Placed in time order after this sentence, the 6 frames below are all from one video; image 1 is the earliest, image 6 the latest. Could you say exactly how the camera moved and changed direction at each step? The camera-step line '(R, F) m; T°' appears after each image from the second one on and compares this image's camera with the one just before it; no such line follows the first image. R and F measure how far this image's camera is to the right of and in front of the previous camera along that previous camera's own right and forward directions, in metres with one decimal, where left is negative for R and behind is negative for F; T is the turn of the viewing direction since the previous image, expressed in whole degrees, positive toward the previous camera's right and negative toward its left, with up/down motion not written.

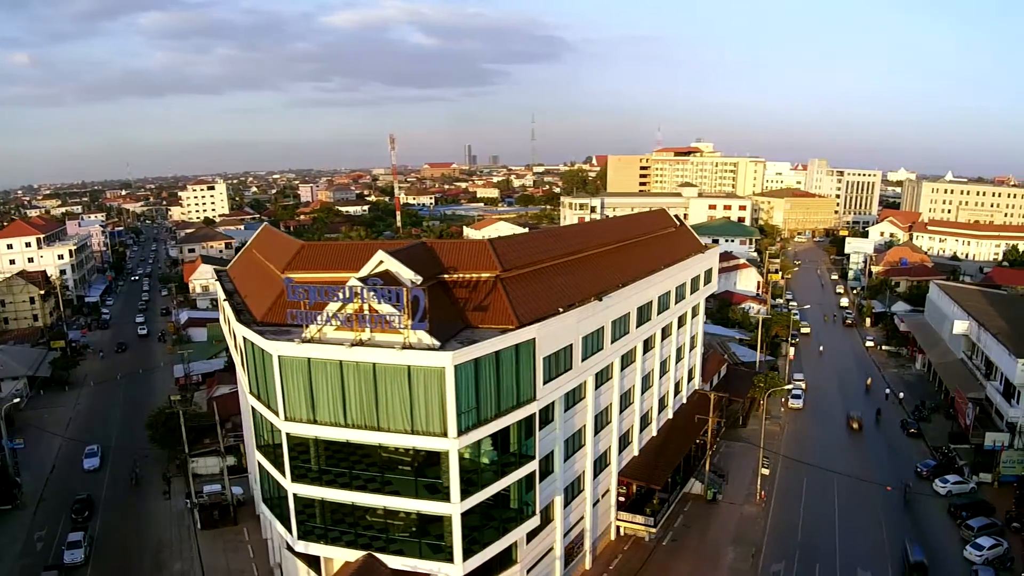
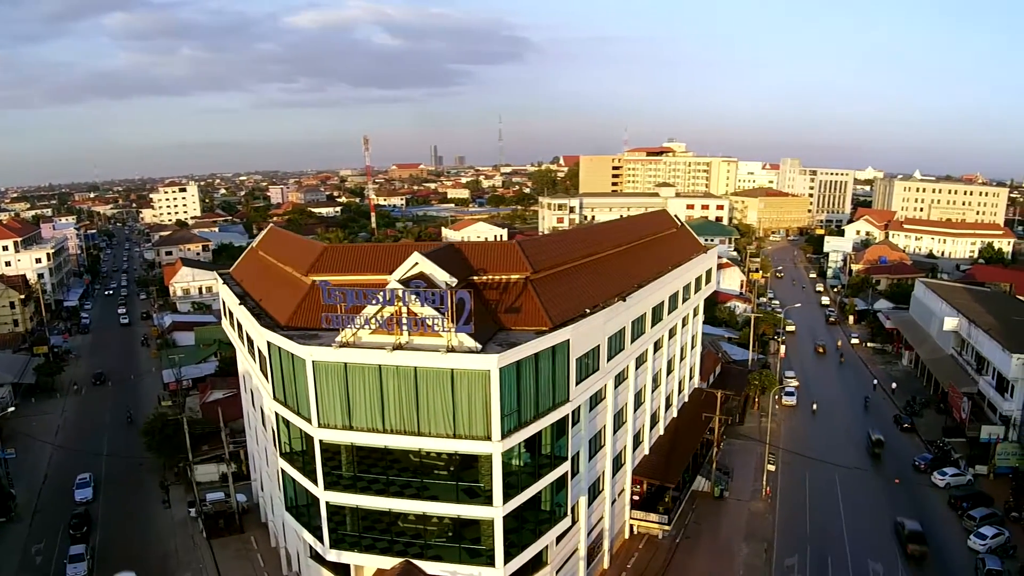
(-1.6, +0.2) m; +2°
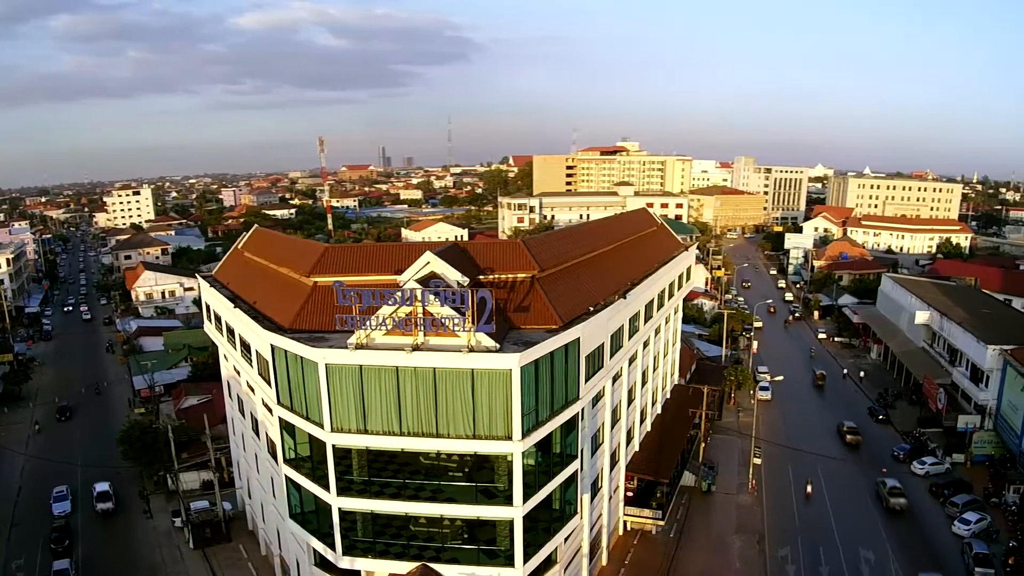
(-1.2, +0.1) m; +3°
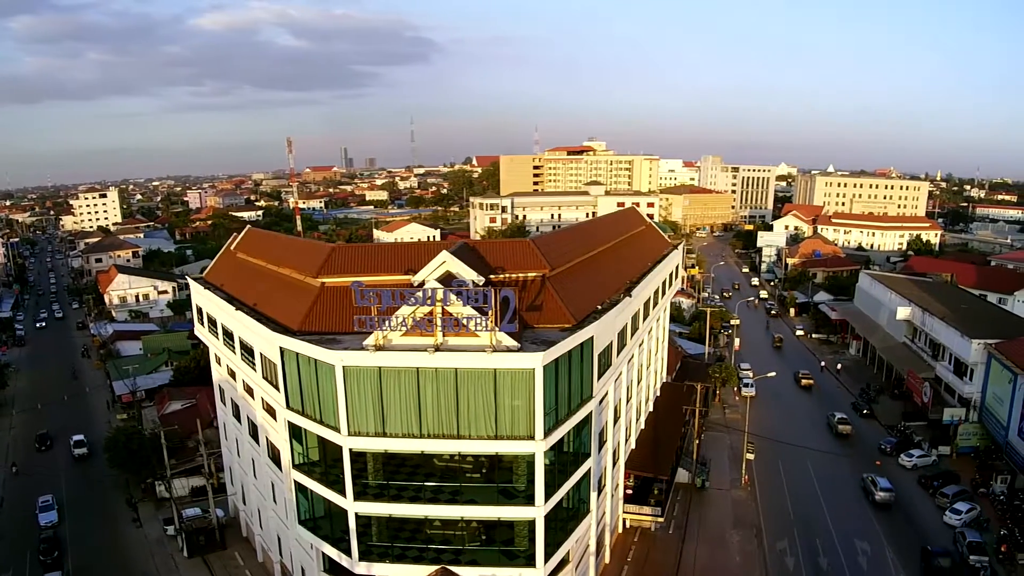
(-1.1, +0.1) m; +2°
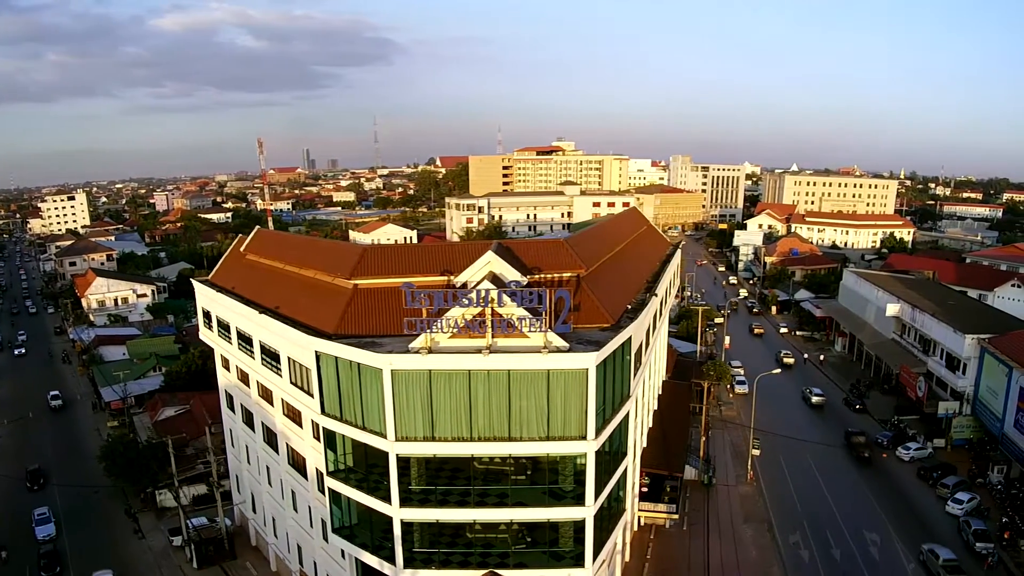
(-1.9, 0.0) m; +2°
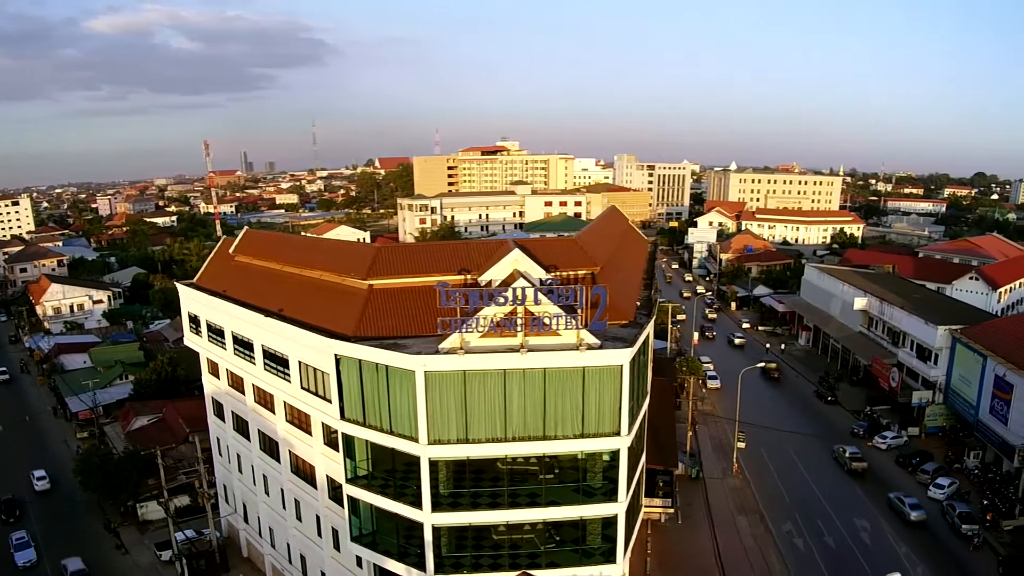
(-1.7, +0.1) m; +3°
